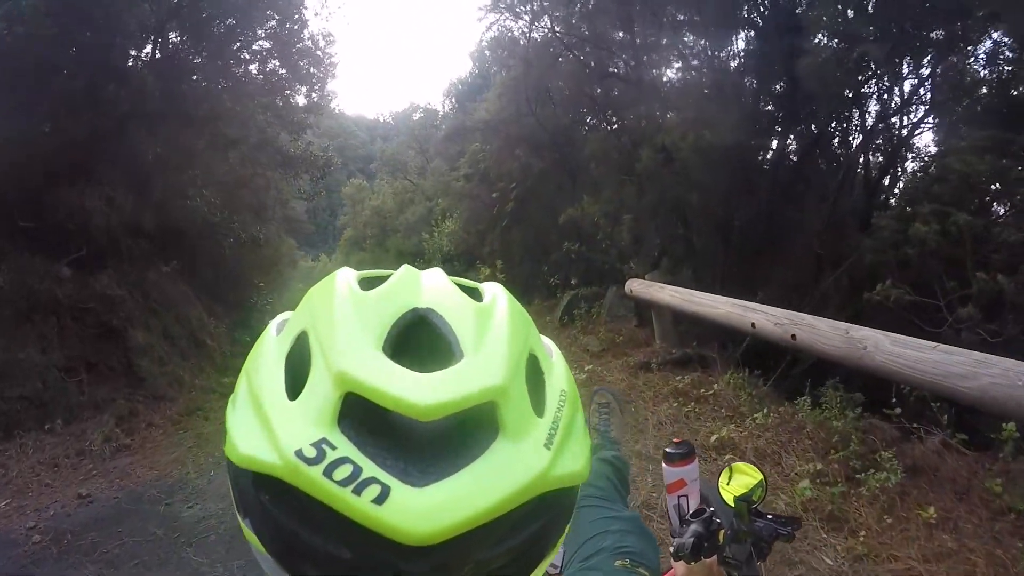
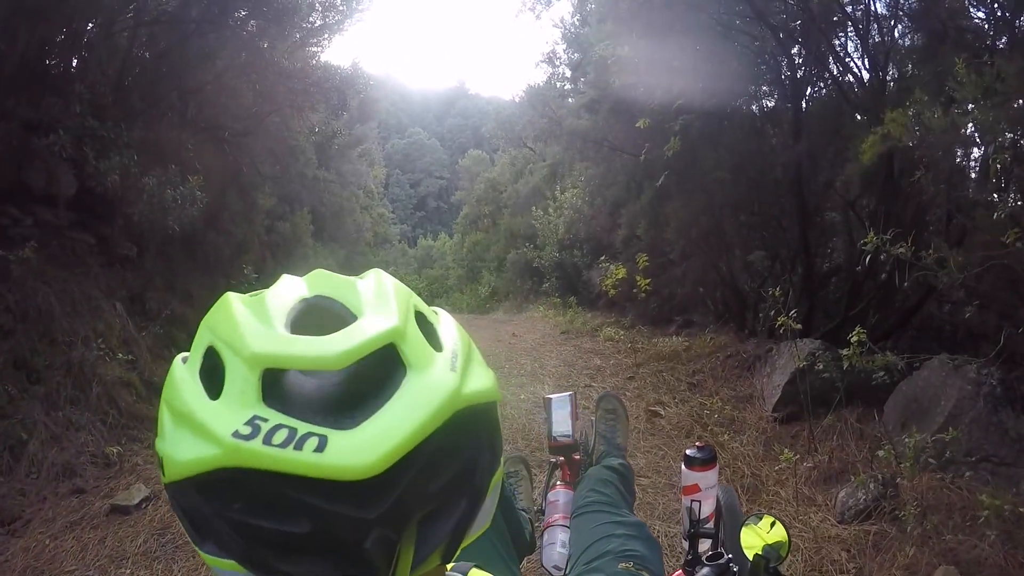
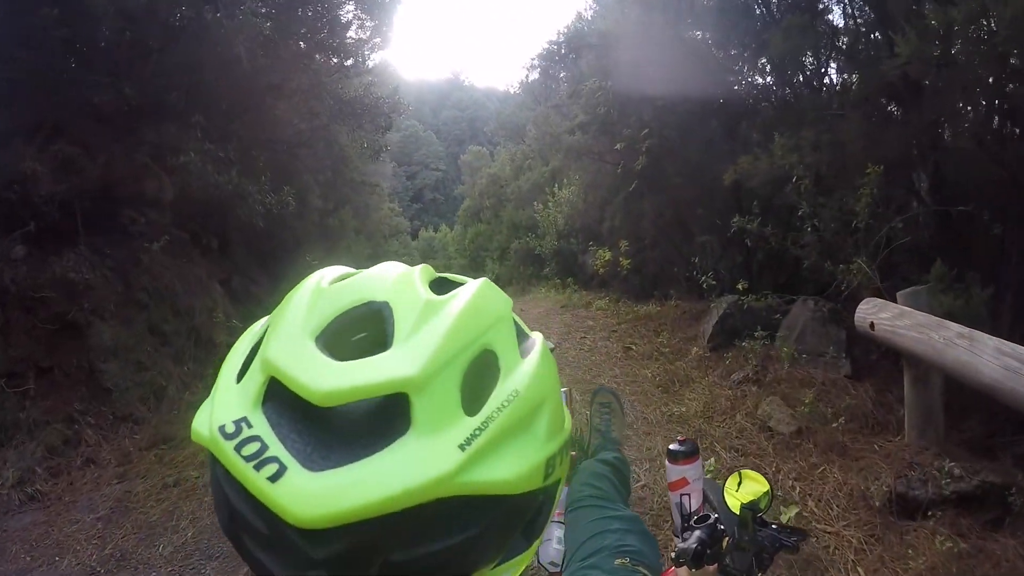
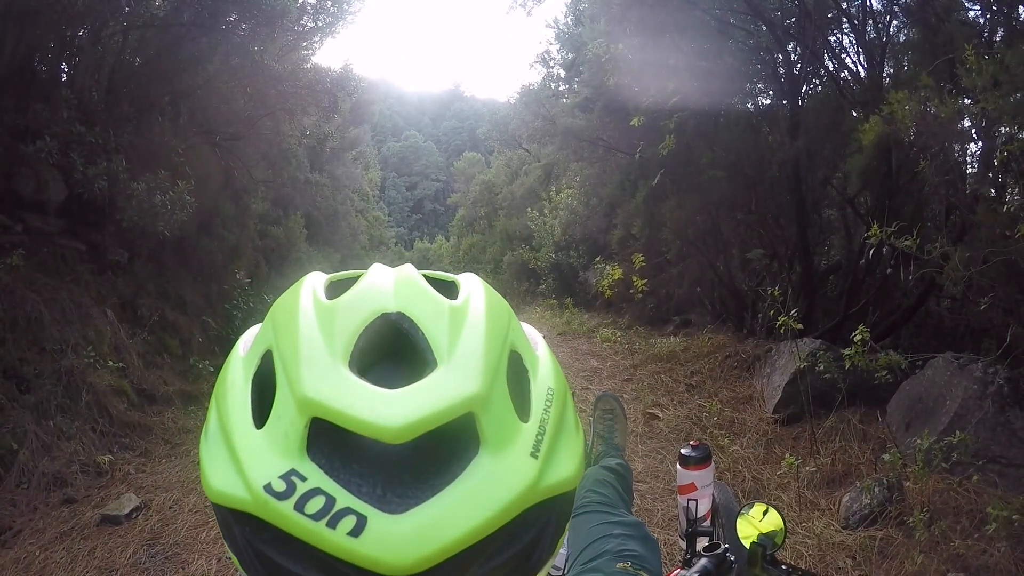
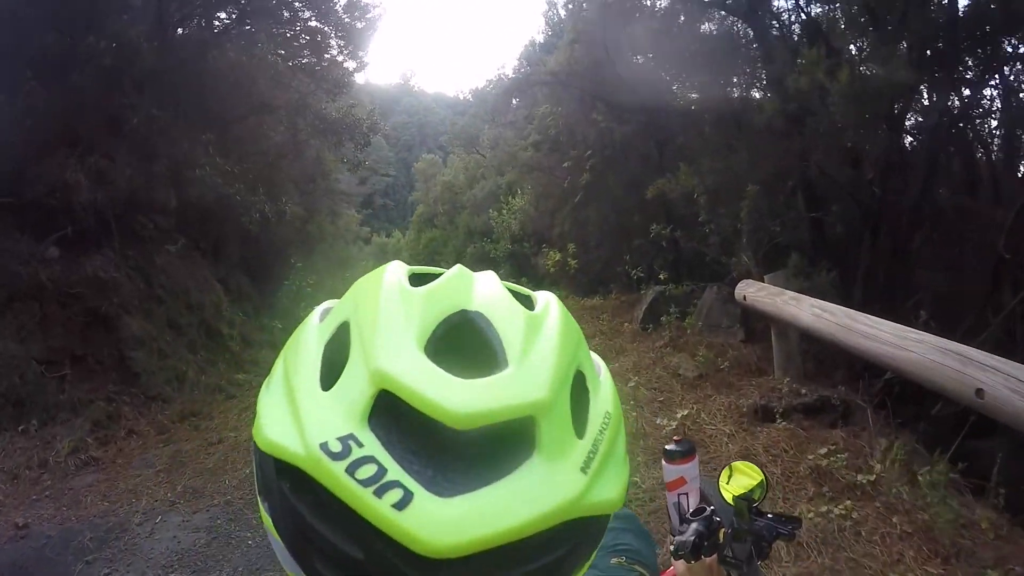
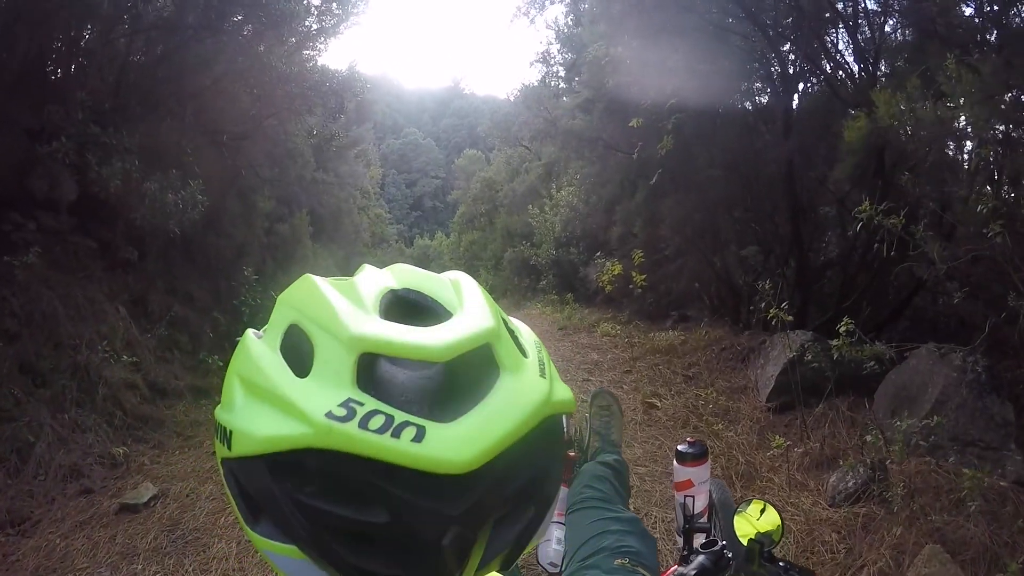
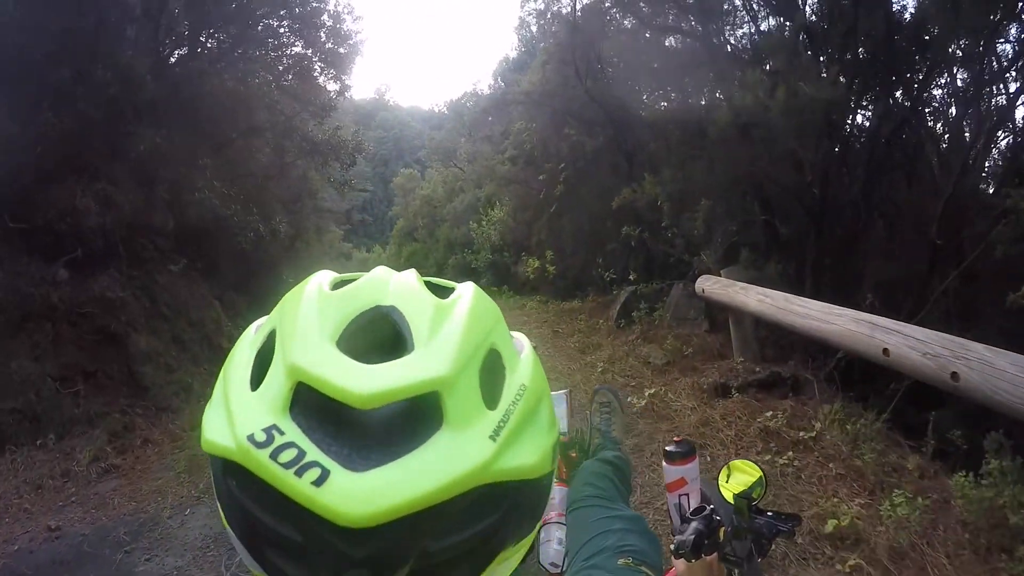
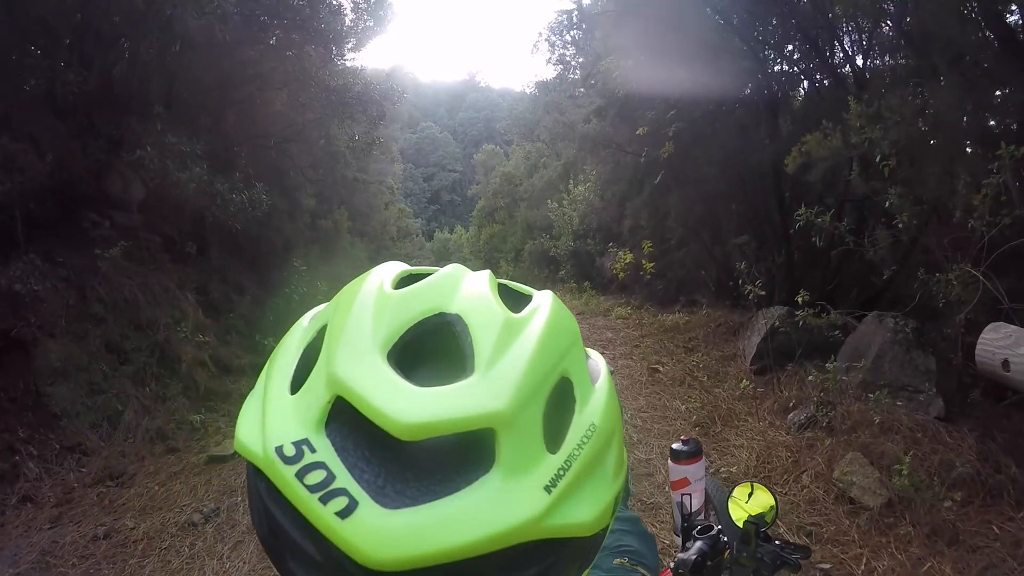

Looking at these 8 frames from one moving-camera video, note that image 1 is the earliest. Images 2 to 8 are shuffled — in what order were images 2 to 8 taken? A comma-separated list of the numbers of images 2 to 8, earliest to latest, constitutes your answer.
7, 5, 3, 8, 6, 2, 4
